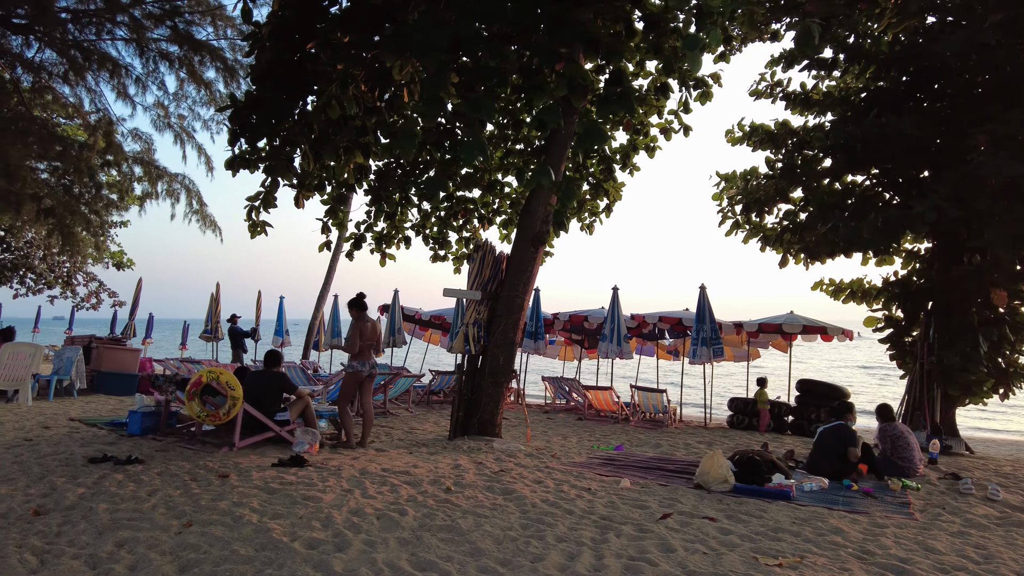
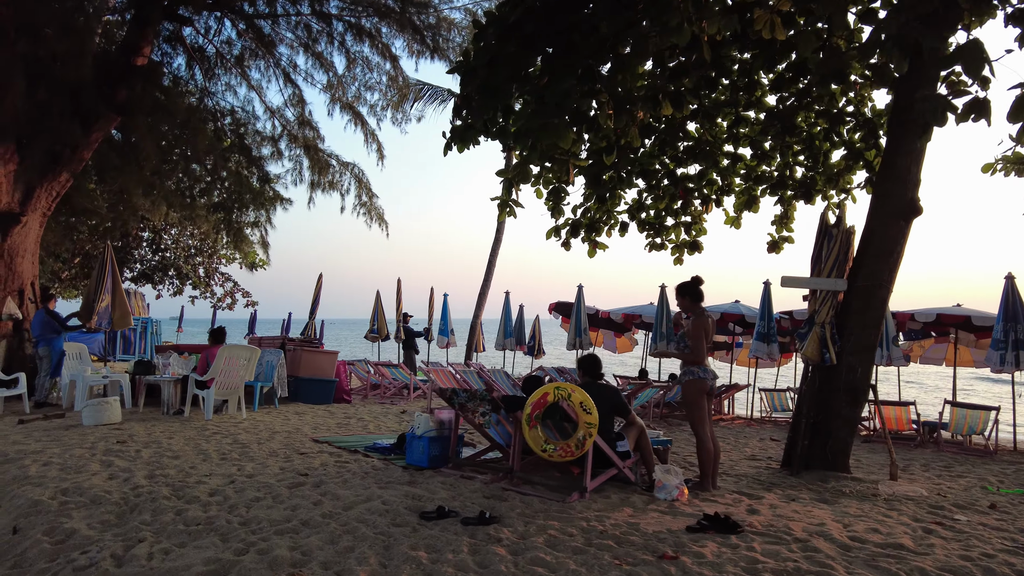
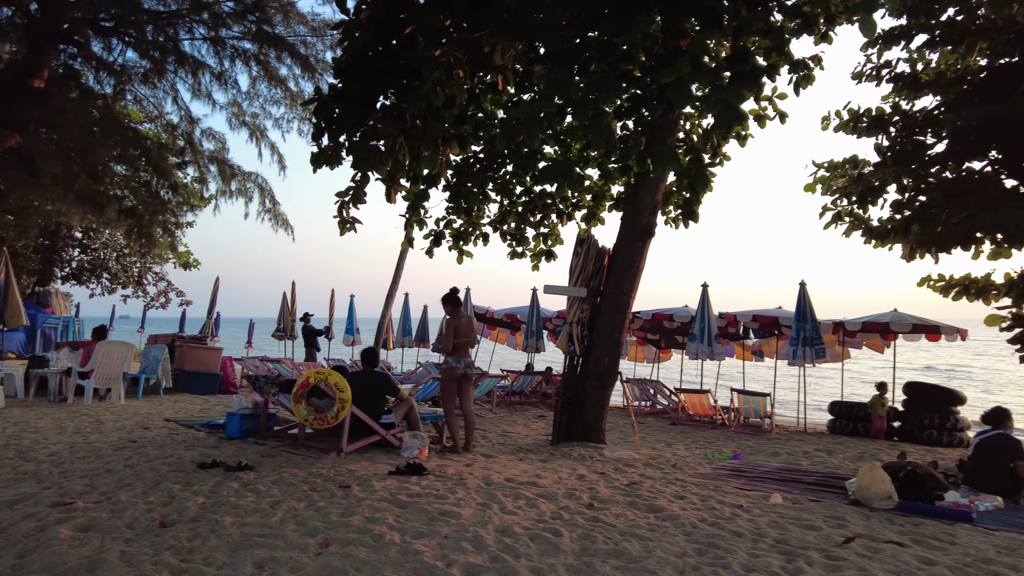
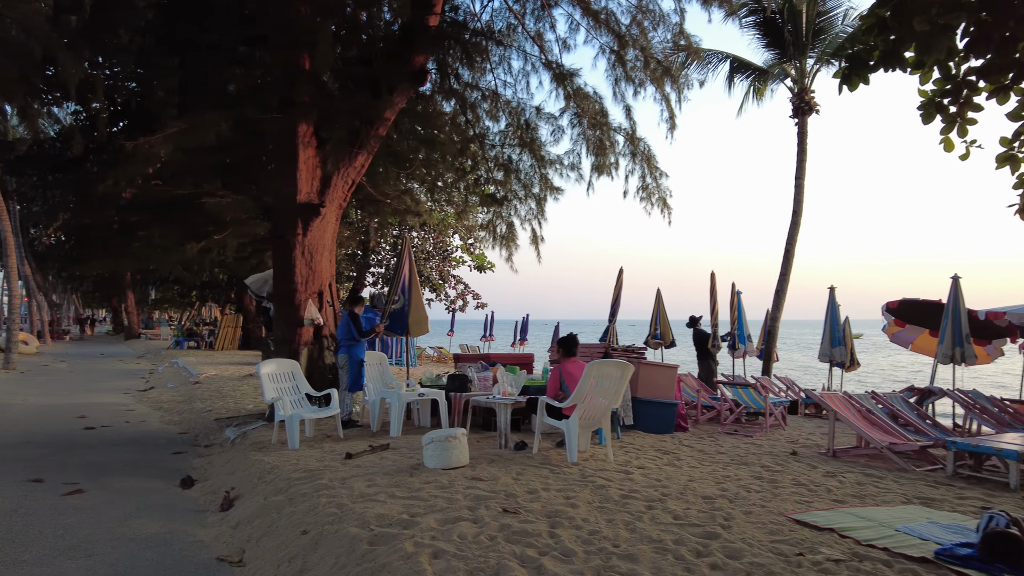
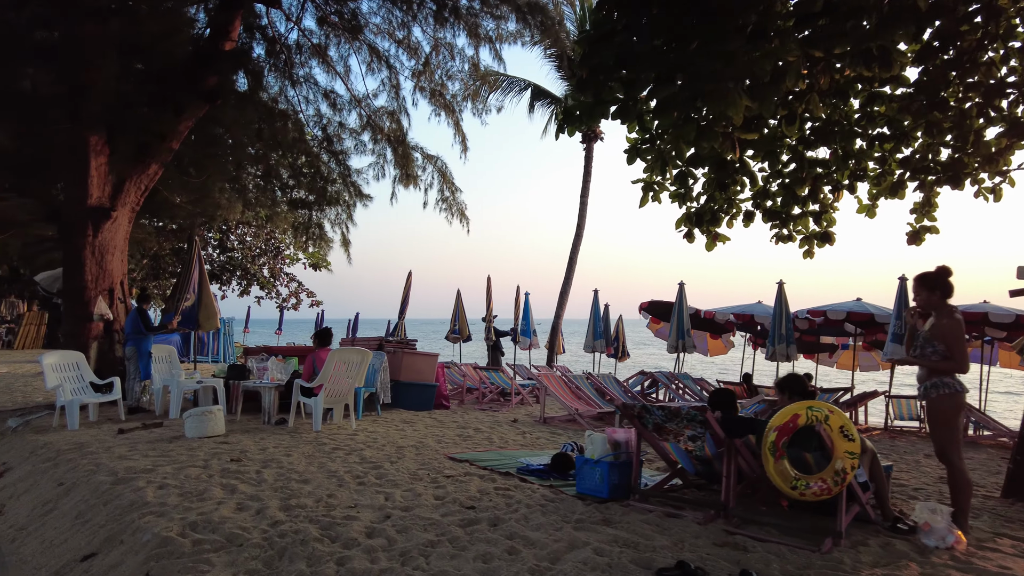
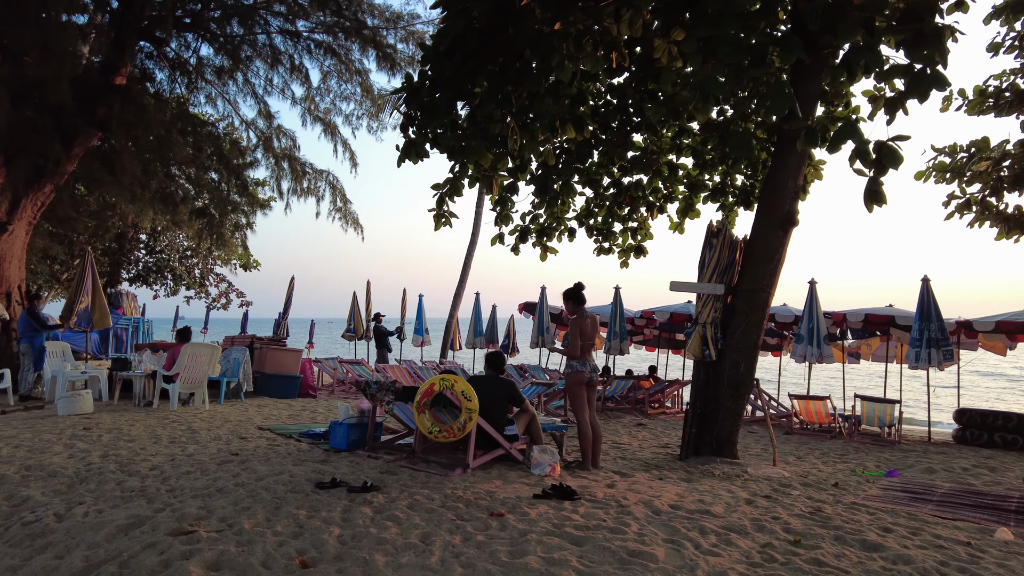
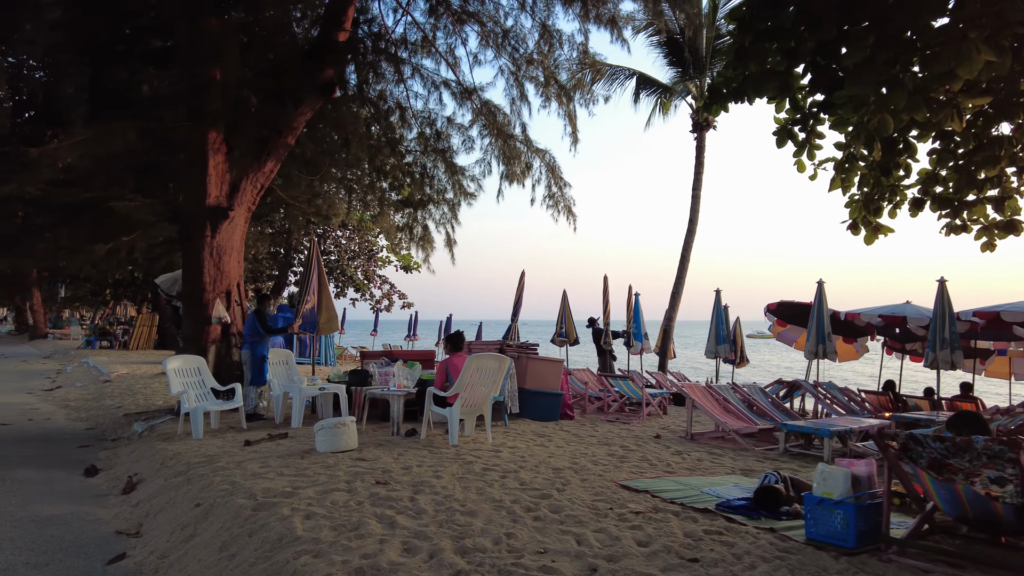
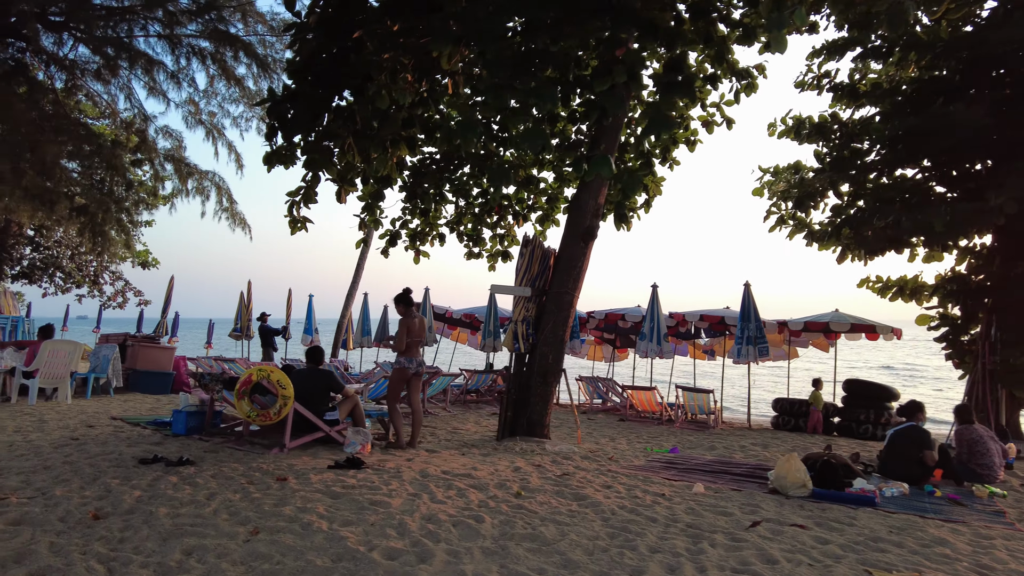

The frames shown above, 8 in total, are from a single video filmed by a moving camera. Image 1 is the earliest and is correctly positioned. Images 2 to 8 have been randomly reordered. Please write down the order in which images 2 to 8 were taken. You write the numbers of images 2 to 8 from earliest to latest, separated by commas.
8, 3, 6, 2, 5, 7, 4
